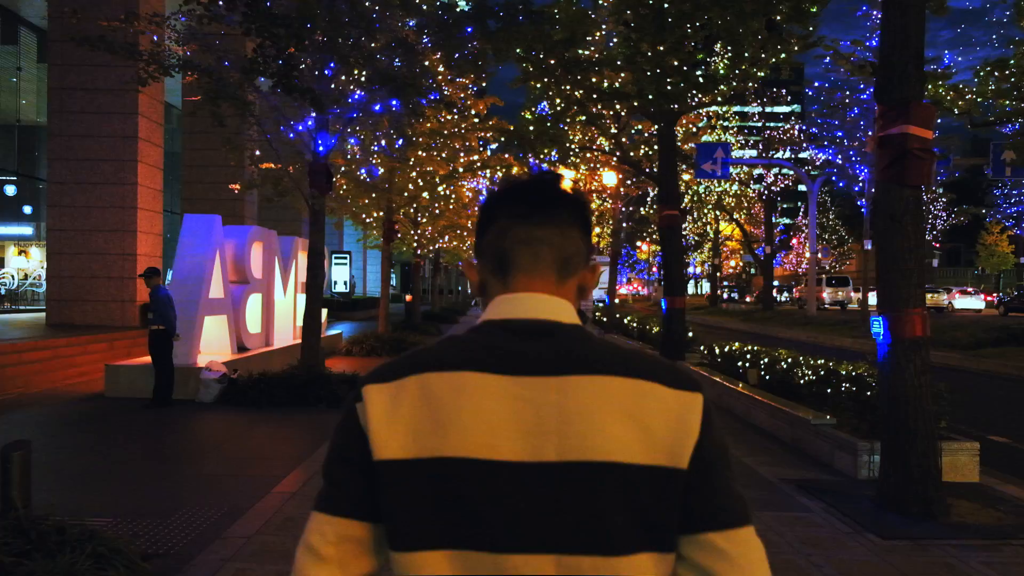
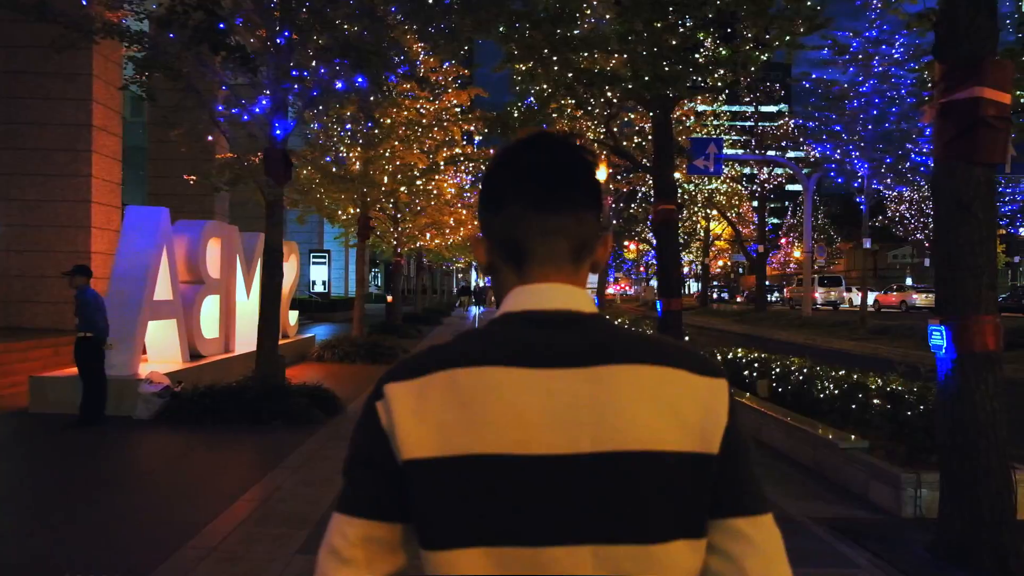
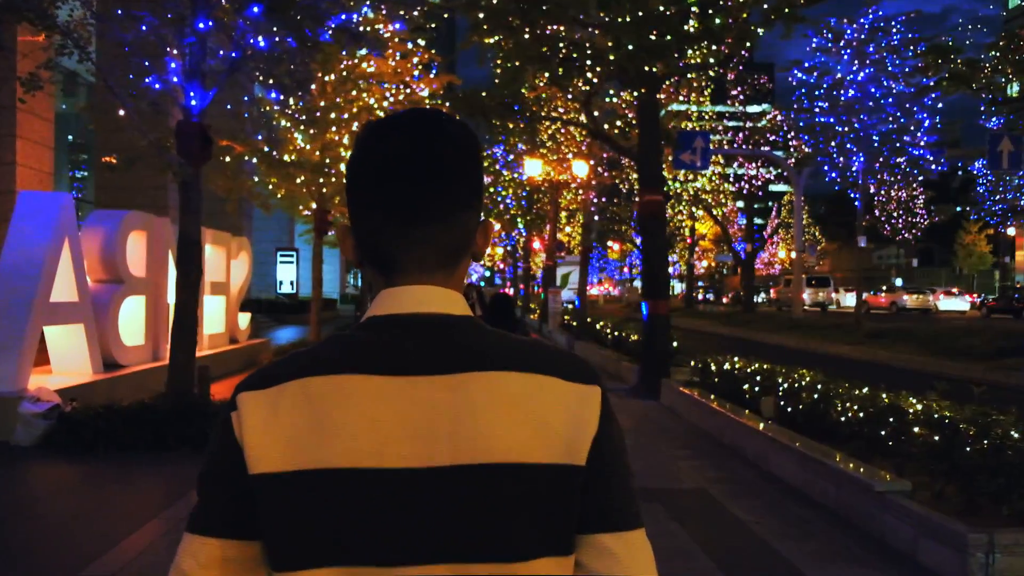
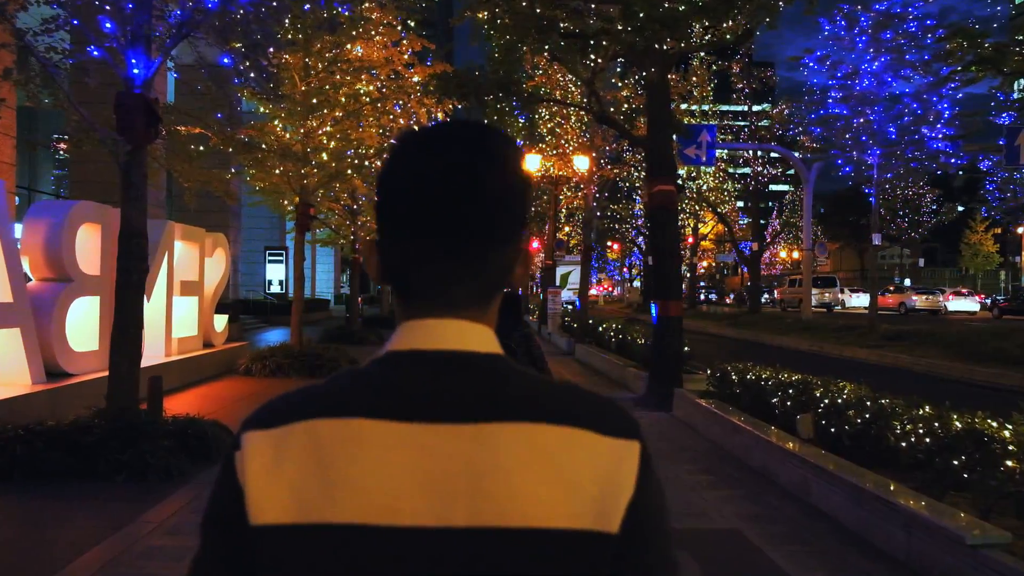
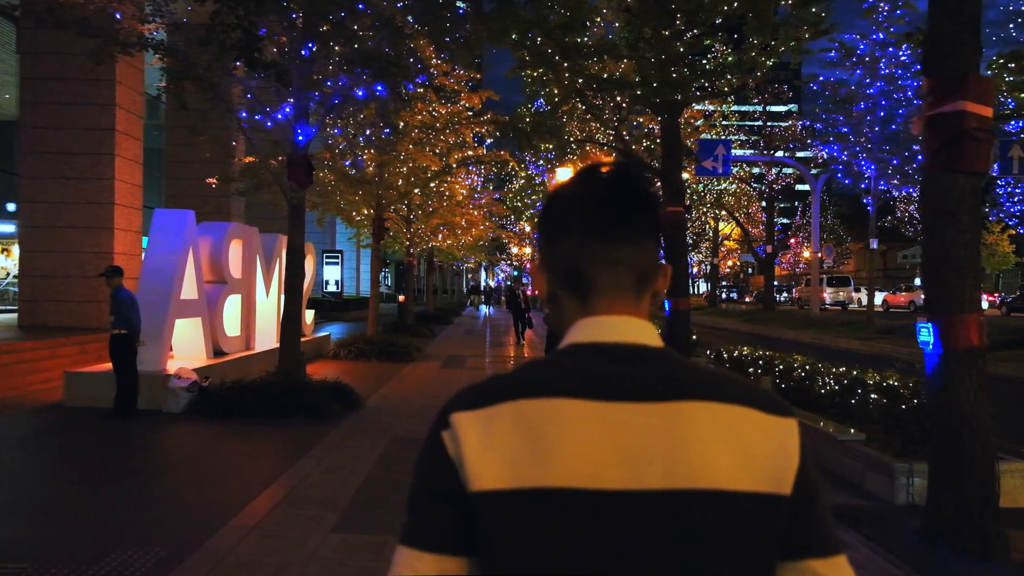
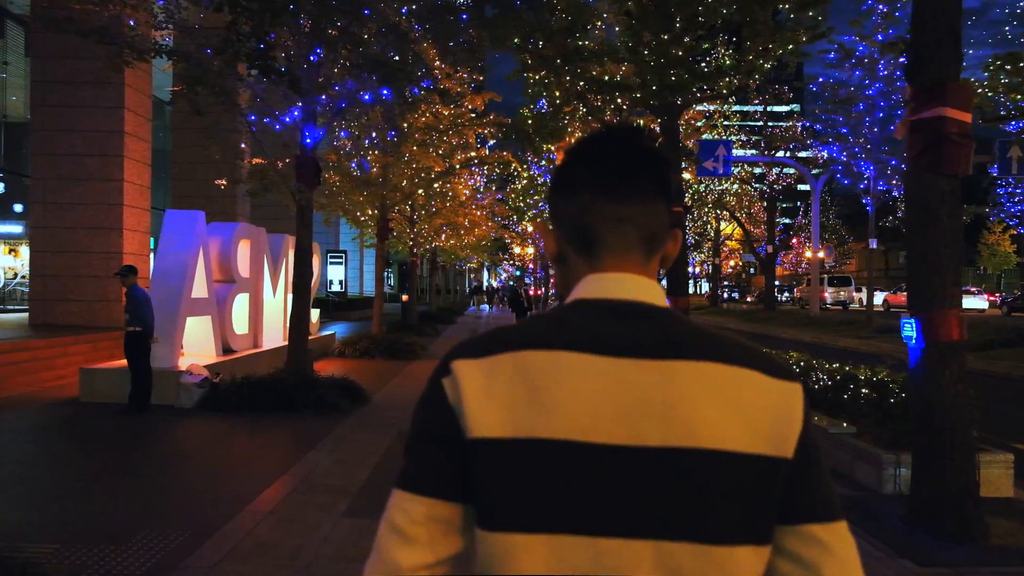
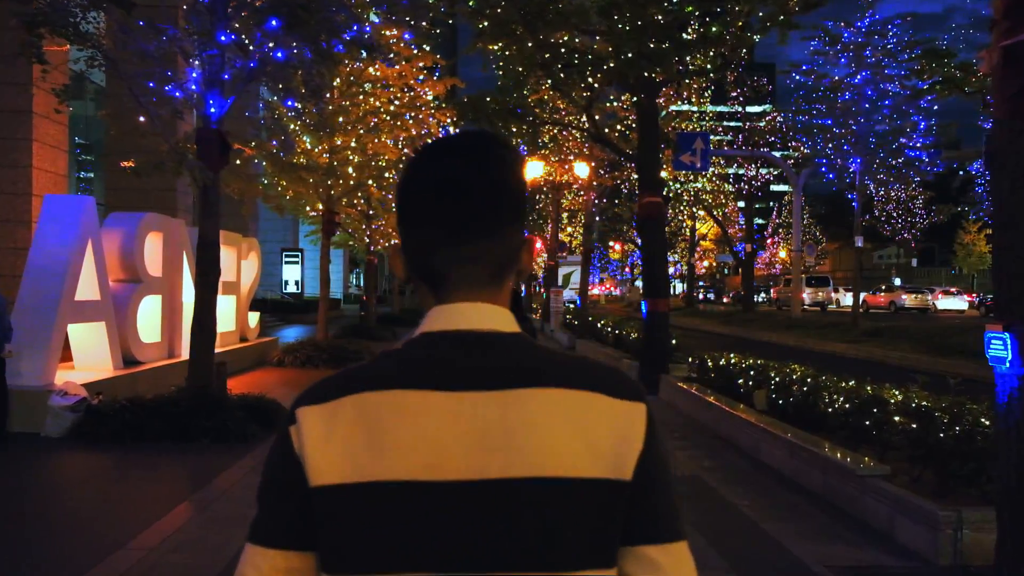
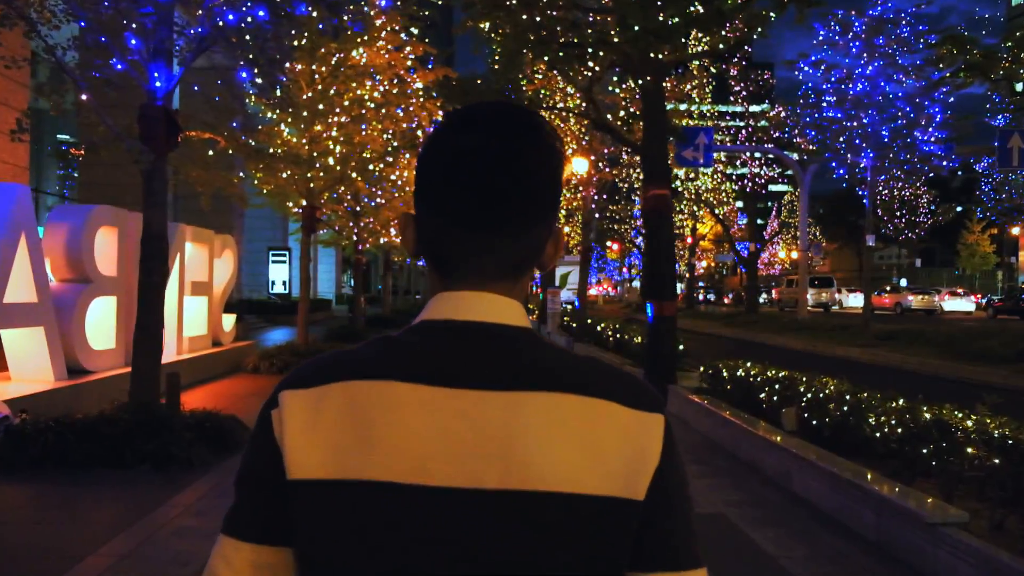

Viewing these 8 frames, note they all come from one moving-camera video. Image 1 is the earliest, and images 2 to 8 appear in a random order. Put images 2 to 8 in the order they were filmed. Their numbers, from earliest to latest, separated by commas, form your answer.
6, 5, 2, 7, 3, 8, 4
